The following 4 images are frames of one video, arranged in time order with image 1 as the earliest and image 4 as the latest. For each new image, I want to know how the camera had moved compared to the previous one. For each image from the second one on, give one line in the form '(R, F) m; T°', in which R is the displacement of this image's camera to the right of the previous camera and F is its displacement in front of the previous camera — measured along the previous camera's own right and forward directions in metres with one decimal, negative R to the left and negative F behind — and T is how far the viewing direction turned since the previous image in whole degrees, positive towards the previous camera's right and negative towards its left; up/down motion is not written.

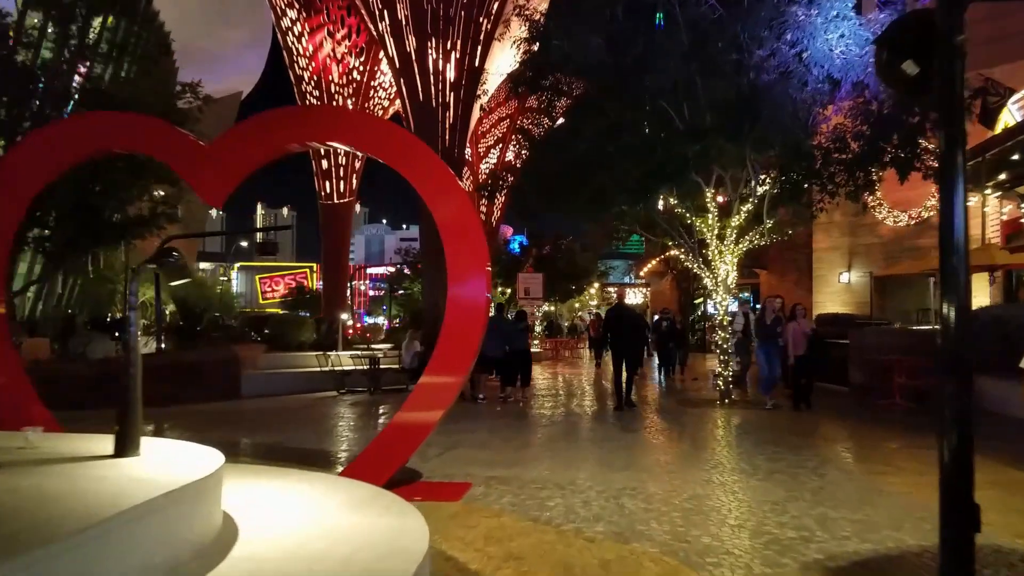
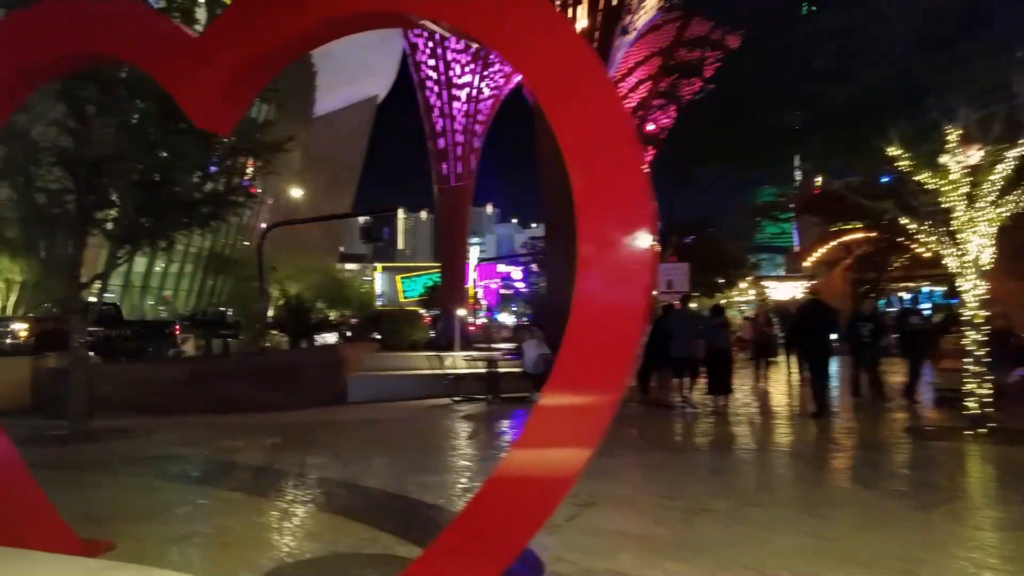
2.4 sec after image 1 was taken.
(-0.4, +3.5) m; -10°
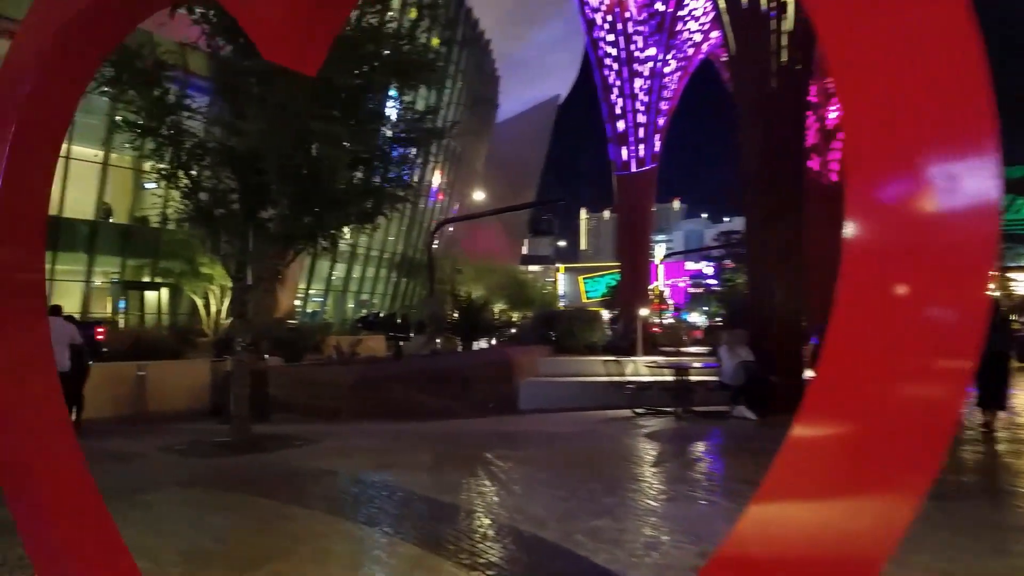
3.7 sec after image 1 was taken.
(-0.1, +1.8) m; -14°
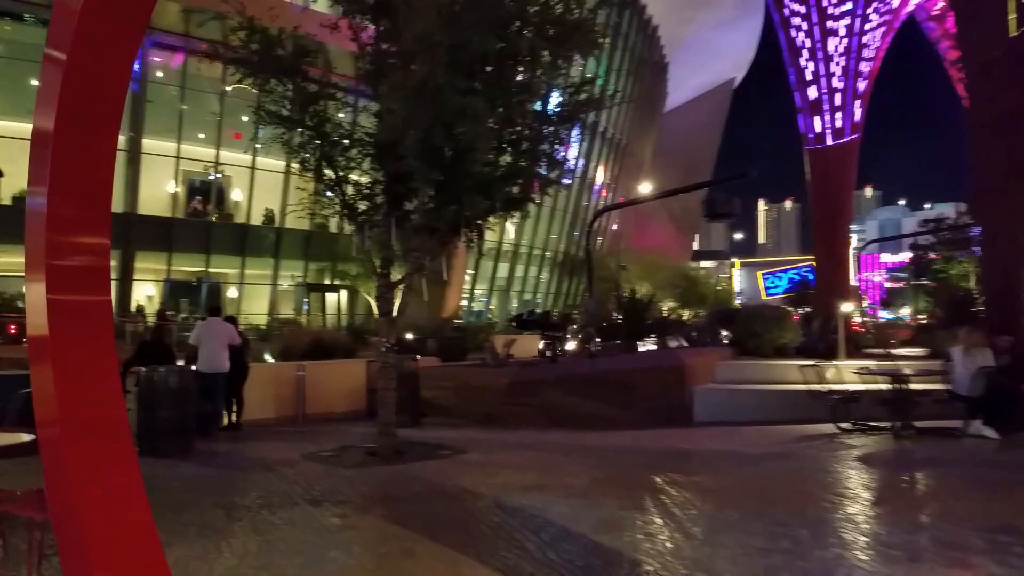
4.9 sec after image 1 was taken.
(0.0, +1.4) m; -13°
